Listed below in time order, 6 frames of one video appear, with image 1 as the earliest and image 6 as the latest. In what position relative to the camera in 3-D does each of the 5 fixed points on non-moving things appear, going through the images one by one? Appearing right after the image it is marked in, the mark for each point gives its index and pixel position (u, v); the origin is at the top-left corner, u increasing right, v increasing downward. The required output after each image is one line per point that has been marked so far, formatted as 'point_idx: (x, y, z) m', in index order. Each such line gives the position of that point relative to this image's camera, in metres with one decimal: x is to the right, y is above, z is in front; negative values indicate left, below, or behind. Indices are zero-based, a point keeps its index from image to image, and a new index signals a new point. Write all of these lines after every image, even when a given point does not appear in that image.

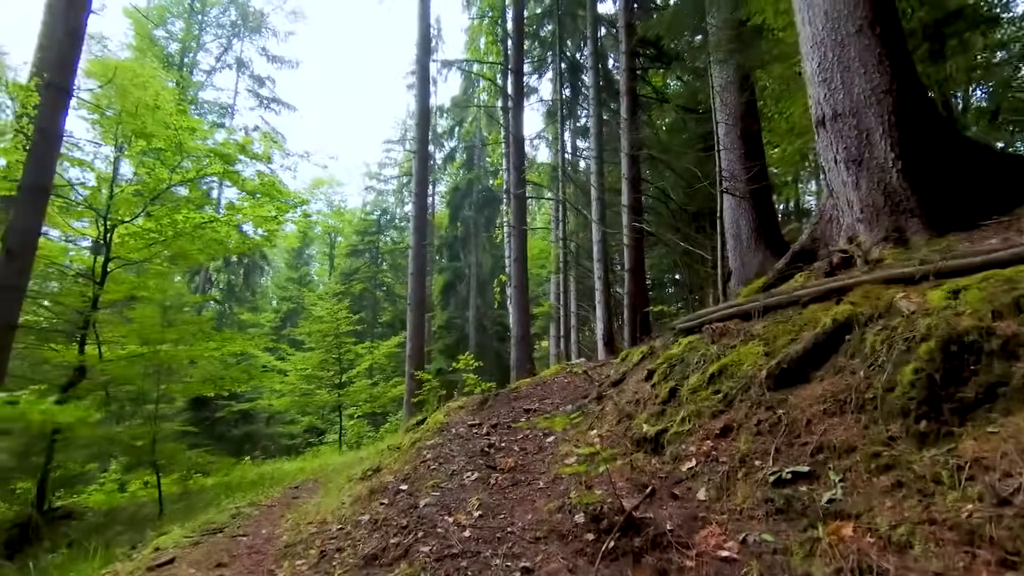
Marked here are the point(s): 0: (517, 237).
0: (+0.1, +0.8, +9.3) m
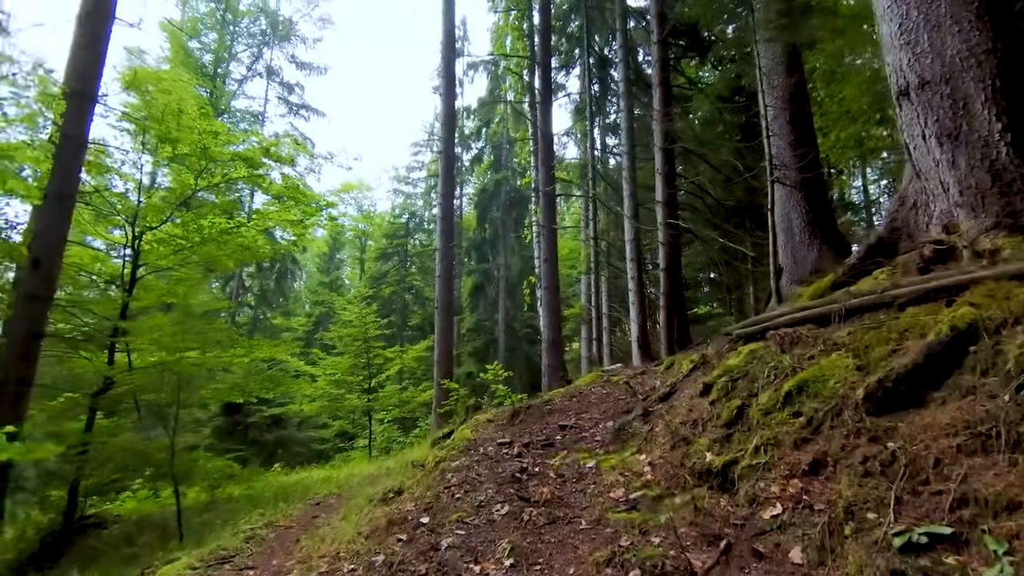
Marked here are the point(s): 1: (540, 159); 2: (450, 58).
0: (+0.5, +0.8, +9.0) m
1: (+0.5, +2.0, +9.3) m
2: (-1.4, +5.0, +12.6) m
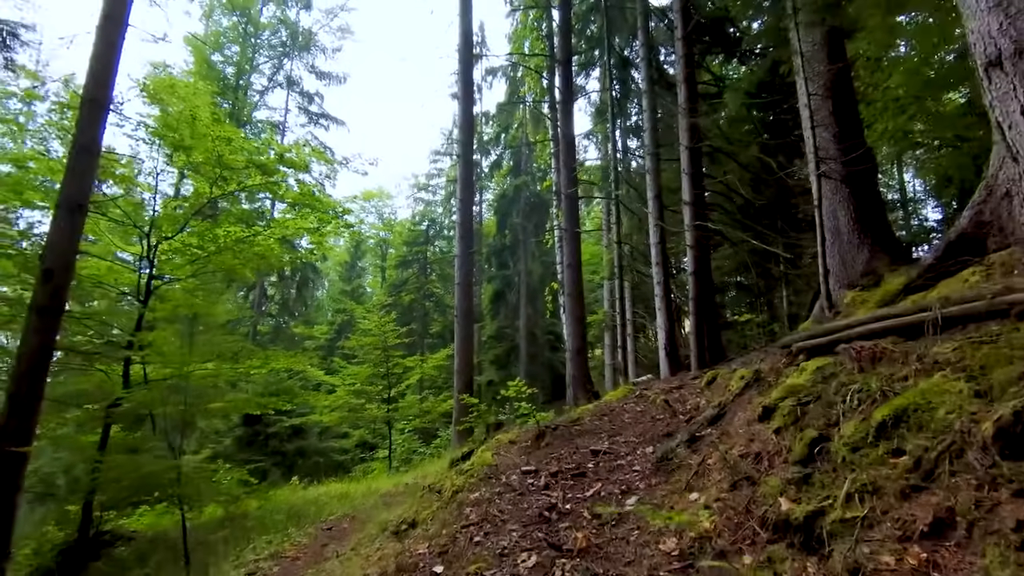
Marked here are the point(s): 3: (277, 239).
0: (+0.9, +0.7, +8.6) m
1: (+0.8, +1.9, +9.0) m
2: (-1.0, +4.8, +12.3) m
3: (-3.8, +0.8, +9.3) m
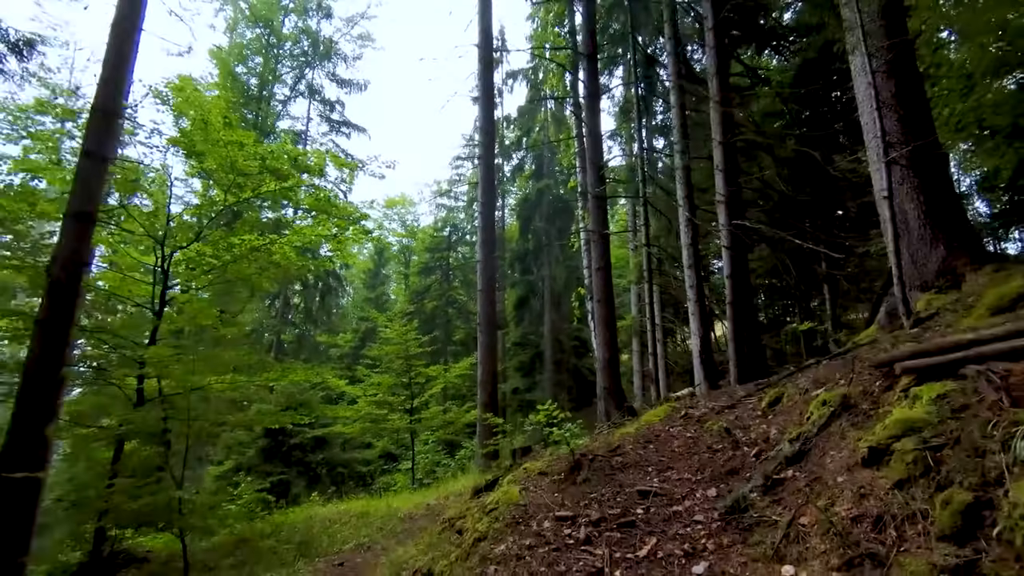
0: (+1.2, +0.6, +8.1) m
1: (+1.1, +1.9, +8.5) m
2: (-0.5, +4.7, +12.0) m
3: (-3.4, +0.6, +9.0) m
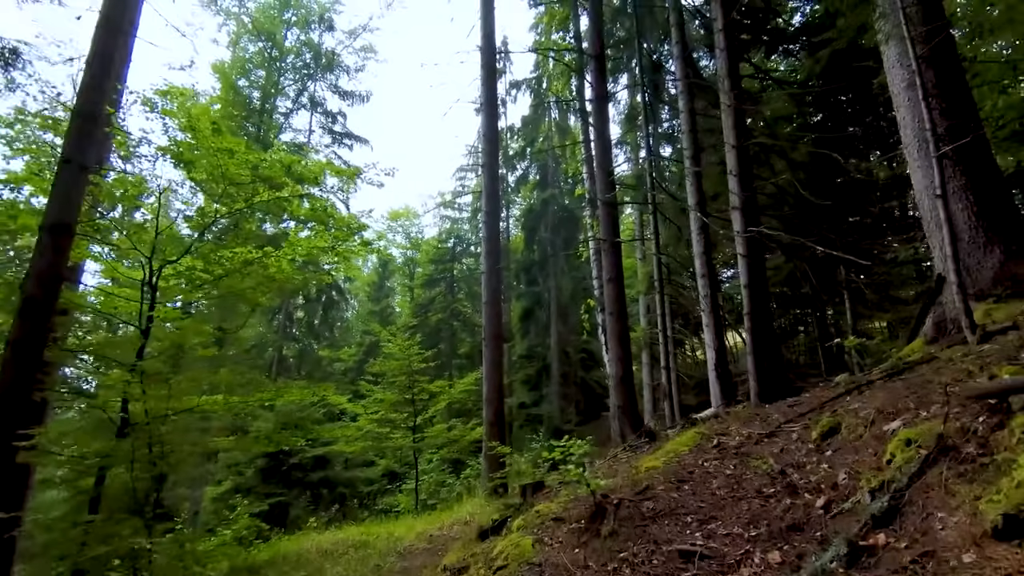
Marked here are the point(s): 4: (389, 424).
0: (+1.3, +0.5, +7.7) m
1: (+1.2, +1.7, +8.1) m
2: (-0.4, +4.4, +11.7) m
3: (-3.3, +0.4, +8.6) m
4: (-2.9, -3.2, +13.6) m
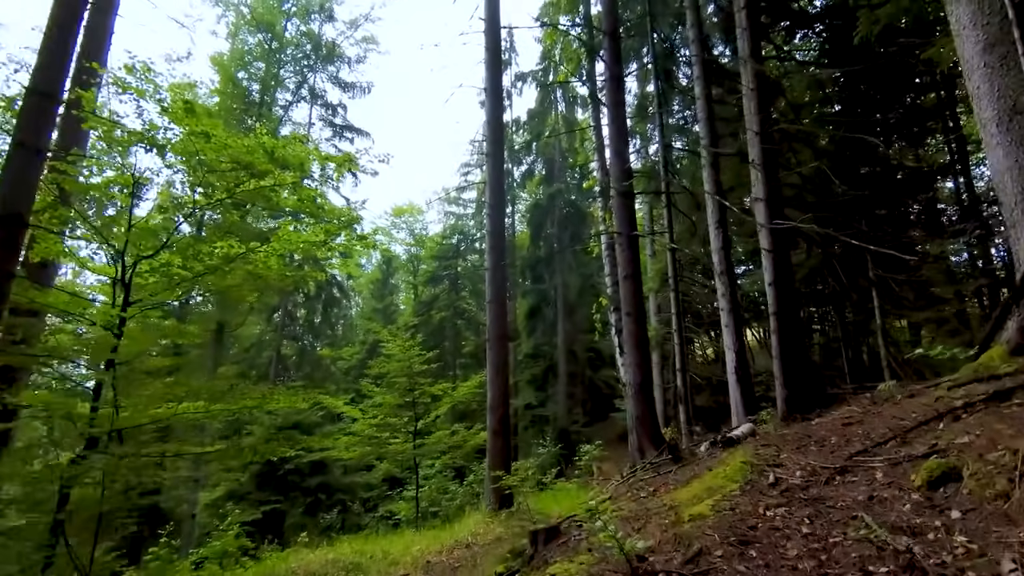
0: (+1.4, +0.5, +7.1) m
1: (+1.3, +1.7, +7.5) m
2: (-0.3, +4.5, +11.0) m
3: (-3.2, +0.4, +8.0) m
4: (-2.8, -3.2, +13.0) m
